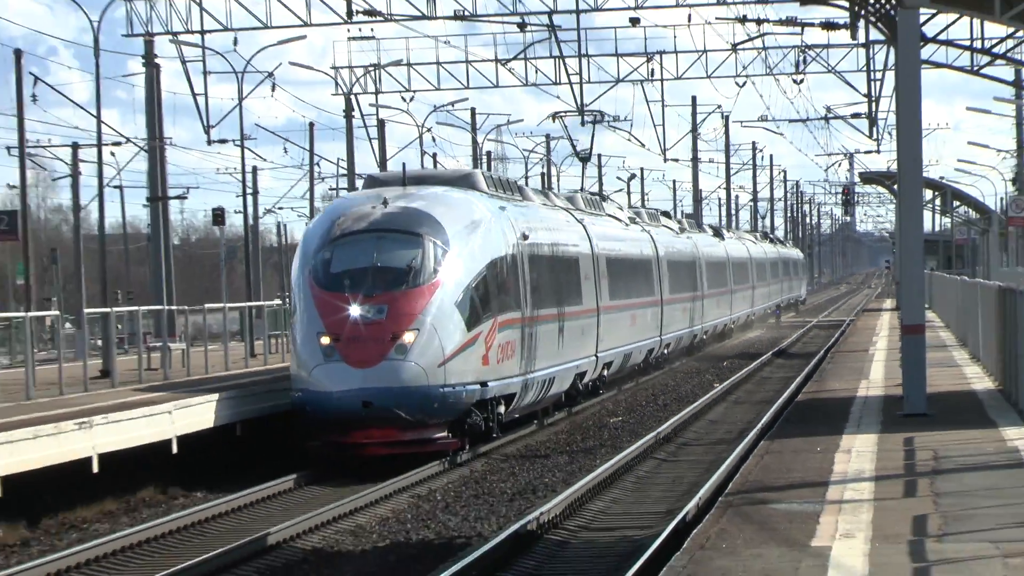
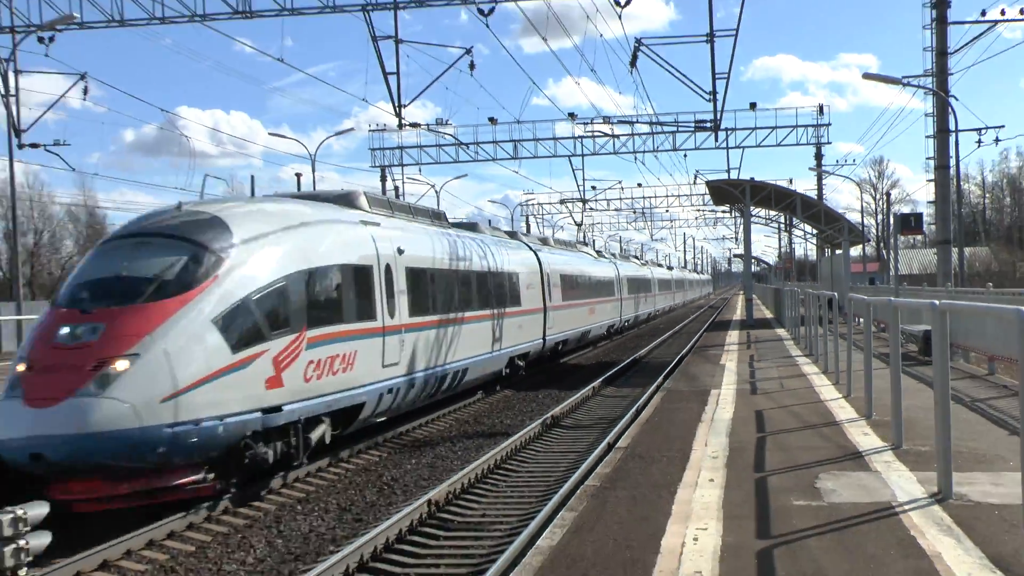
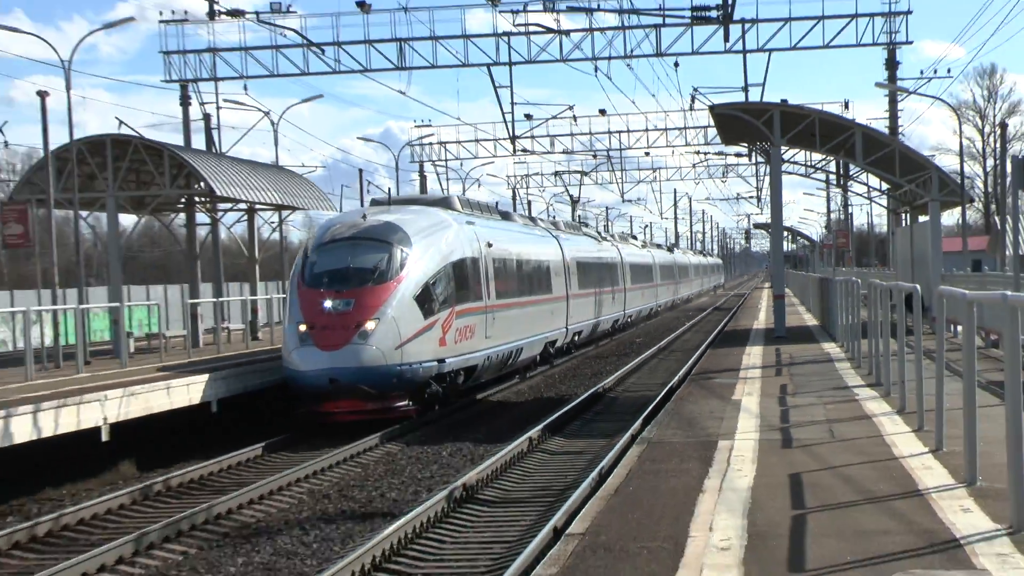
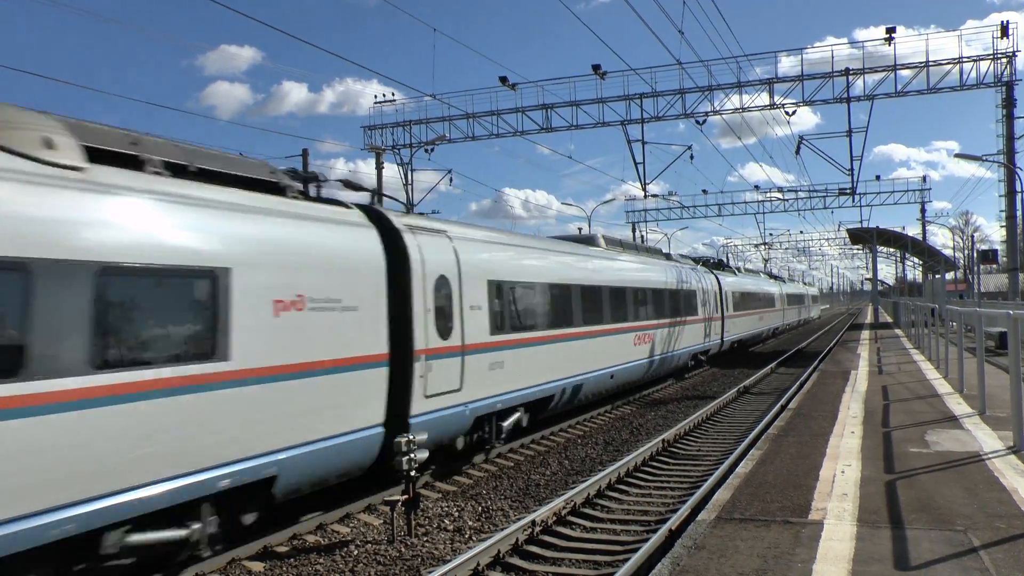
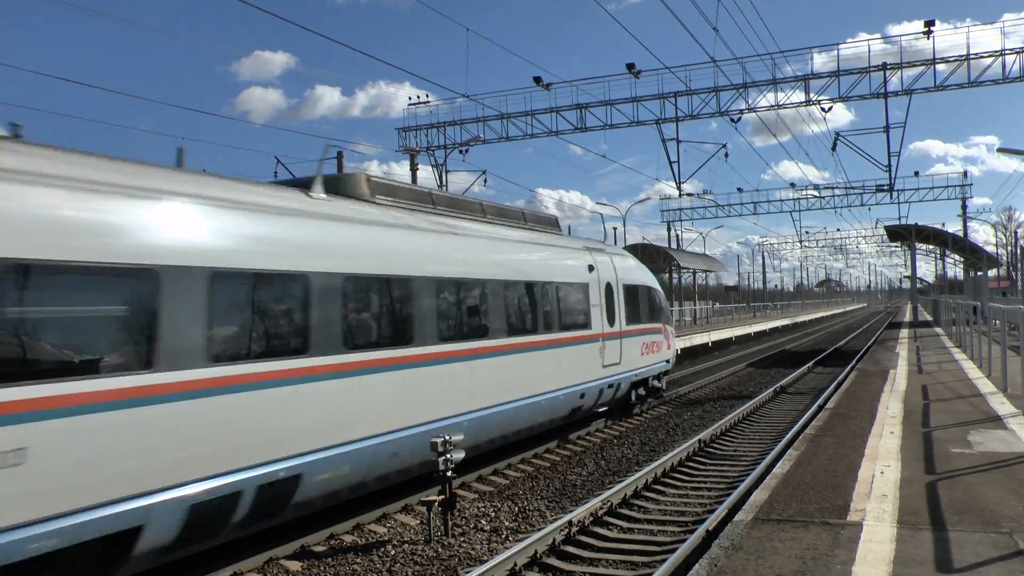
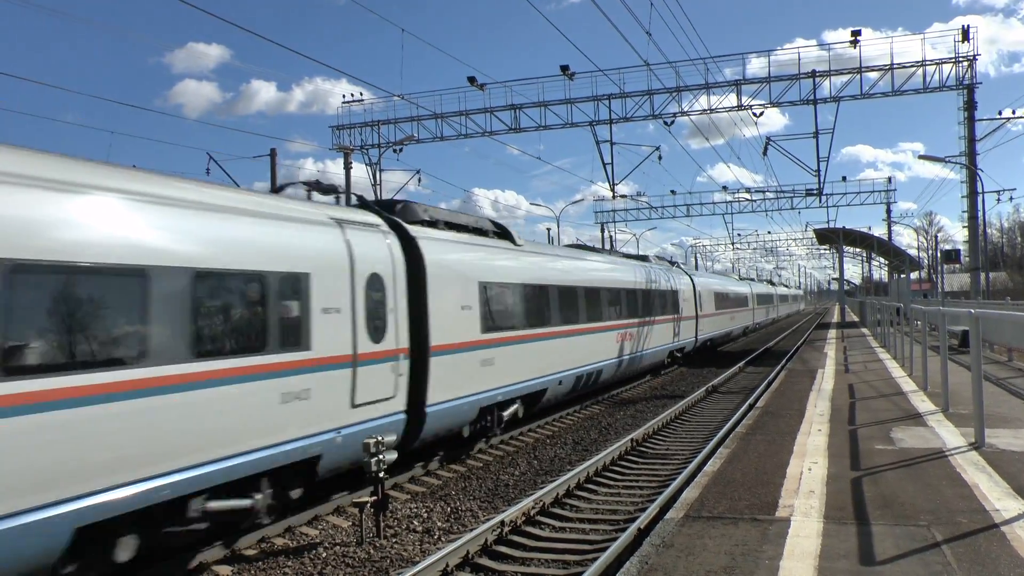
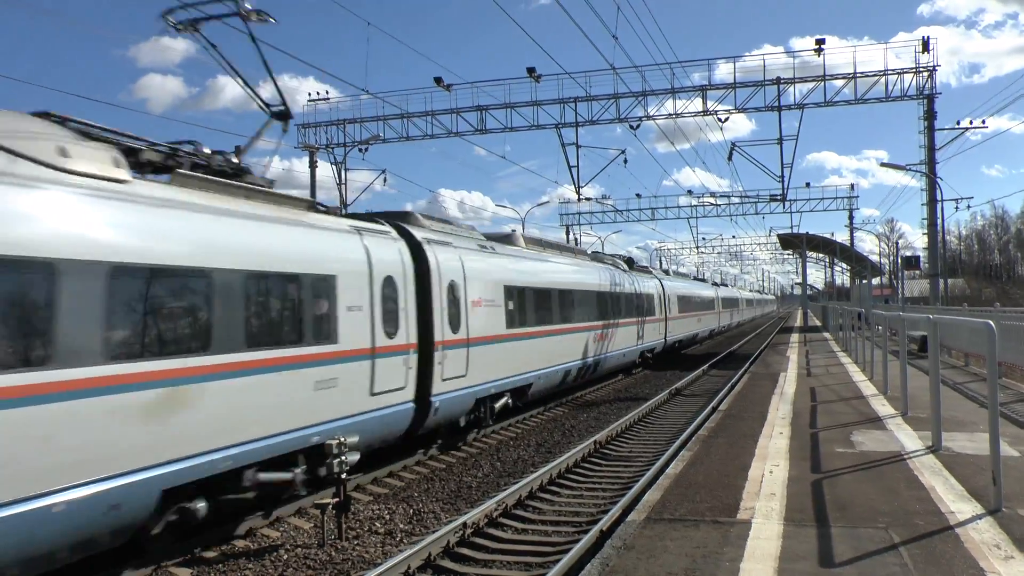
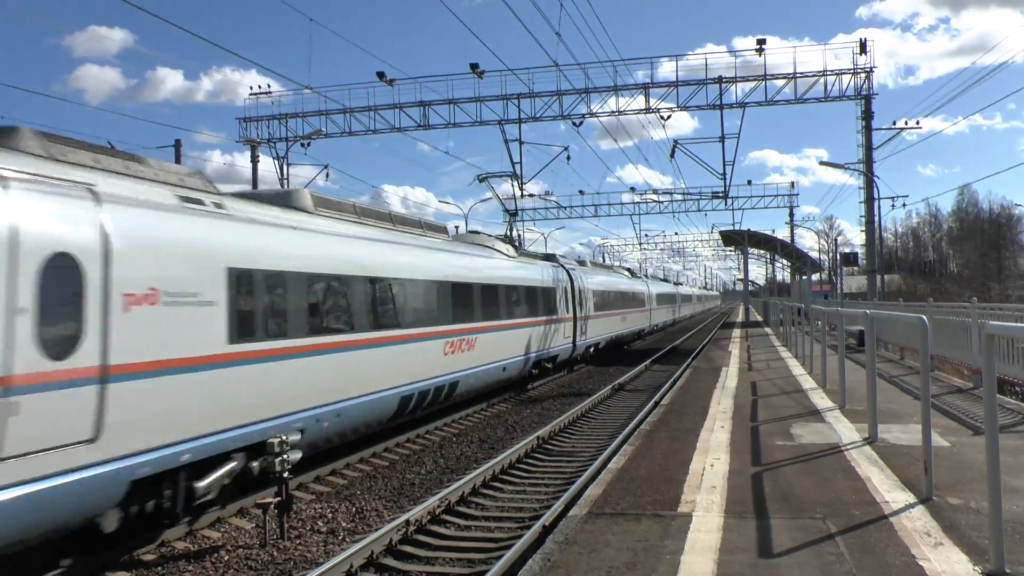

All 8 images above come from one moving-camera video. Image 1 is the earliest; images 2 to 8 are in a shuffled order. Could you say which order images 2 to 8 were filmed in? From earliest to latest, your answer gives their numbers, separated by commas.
3, 2, 8, 7, 6, 4, 5
